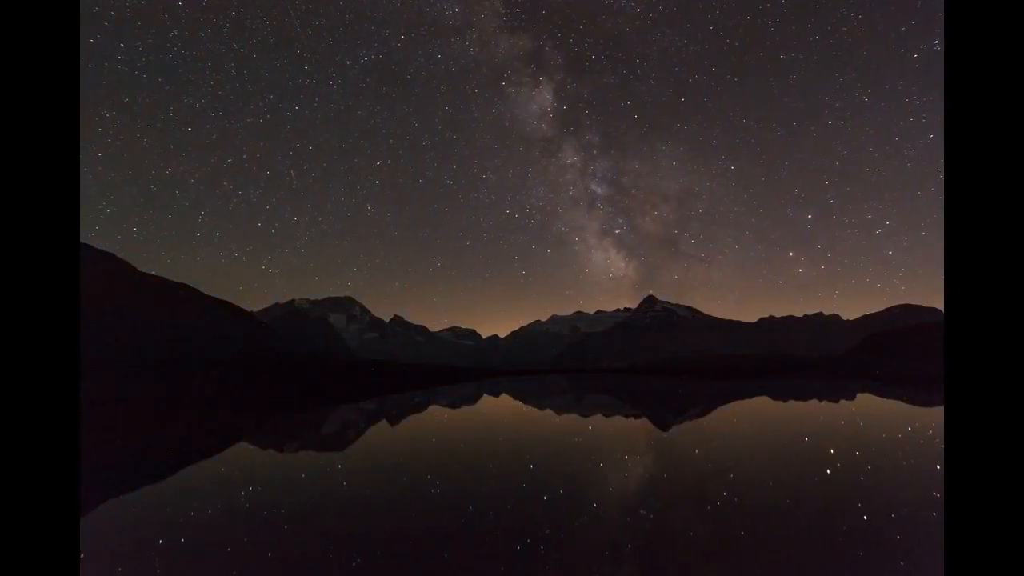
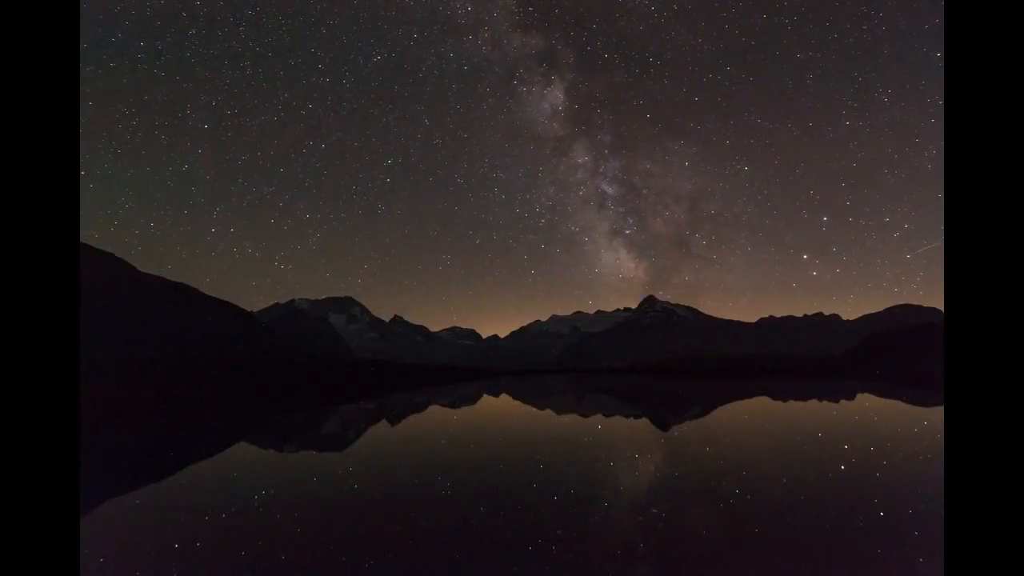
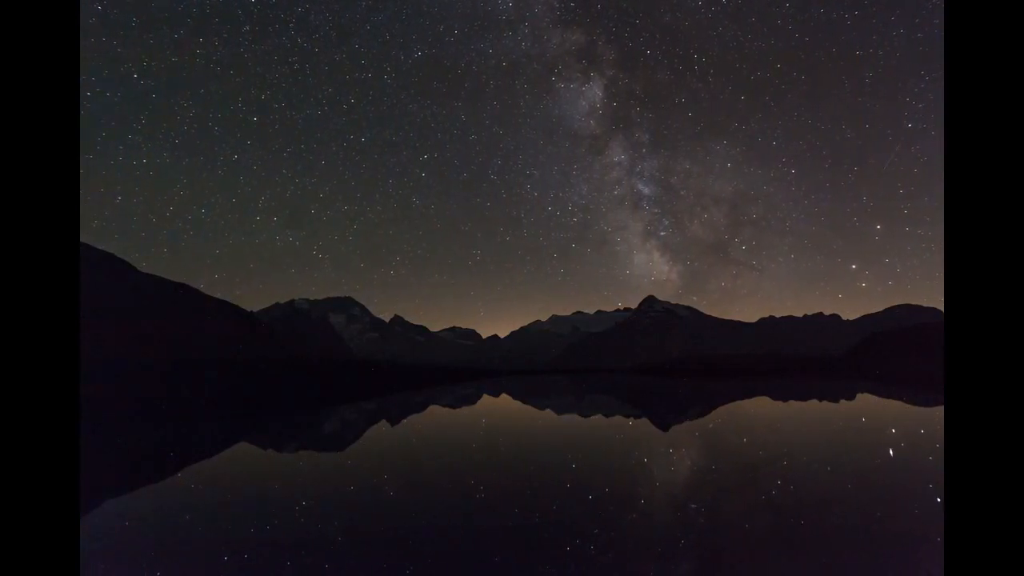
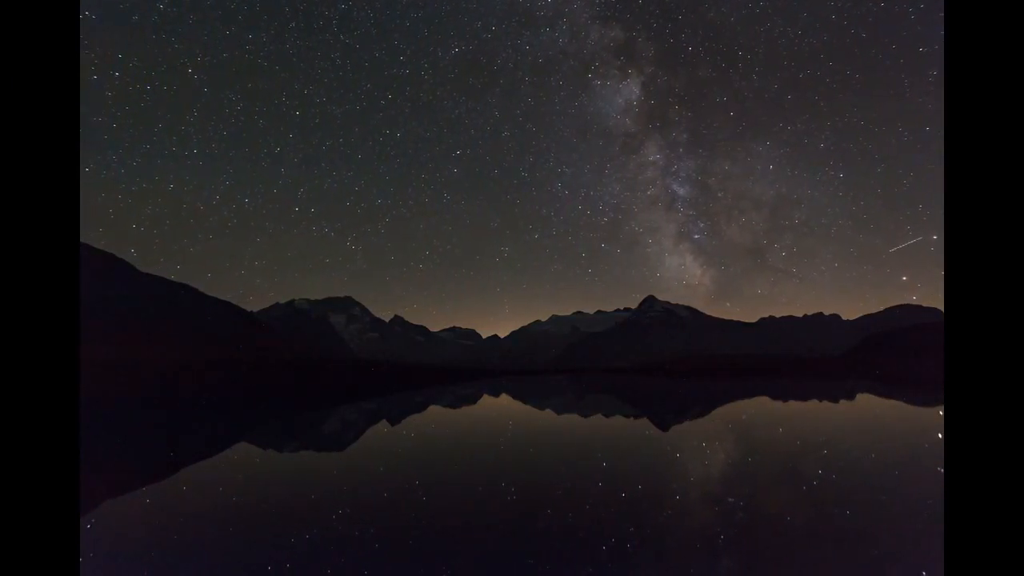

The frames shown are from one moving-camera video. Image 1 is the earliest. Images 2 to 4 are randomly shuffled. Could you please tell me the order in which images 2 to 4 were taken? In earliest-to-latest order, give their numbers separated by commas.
2, 3, 4
